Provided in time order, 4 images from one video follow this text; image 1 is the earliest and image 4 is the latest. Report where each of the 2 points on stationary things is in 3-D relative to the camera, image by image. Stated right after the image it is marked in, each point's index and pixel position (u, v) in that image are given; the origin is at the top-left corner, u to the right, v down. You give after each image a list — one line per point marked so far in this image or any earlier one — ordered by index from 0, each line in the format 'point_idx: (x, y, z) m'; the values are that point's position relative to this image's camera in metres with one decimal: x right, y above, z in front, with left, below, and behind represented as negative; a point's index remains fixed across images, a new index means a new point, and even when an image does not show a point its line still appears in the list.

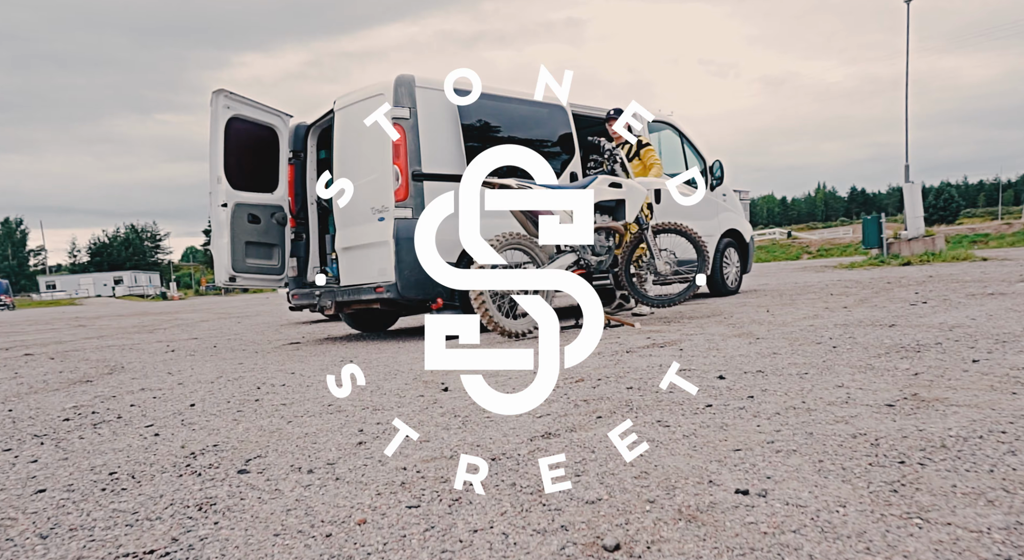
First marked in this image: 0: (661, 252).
0: (+1.4, +0.3, +6.8) m
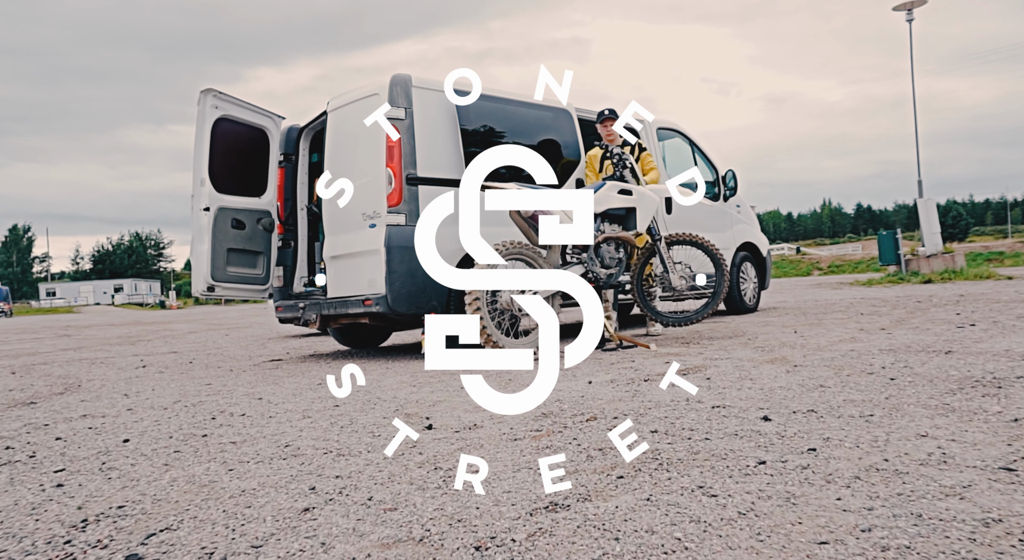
0: (+1.5, +0.1, +6.2) m
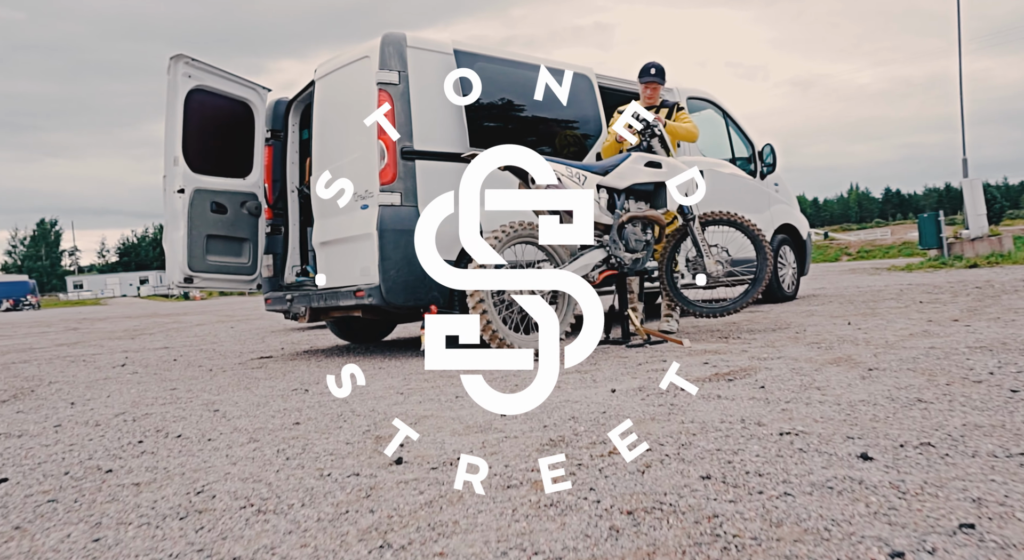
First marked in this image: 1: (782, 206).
0: (+1.5, +0.2, +5.4) m
1: (+2.9, +0.8, +7.7) m
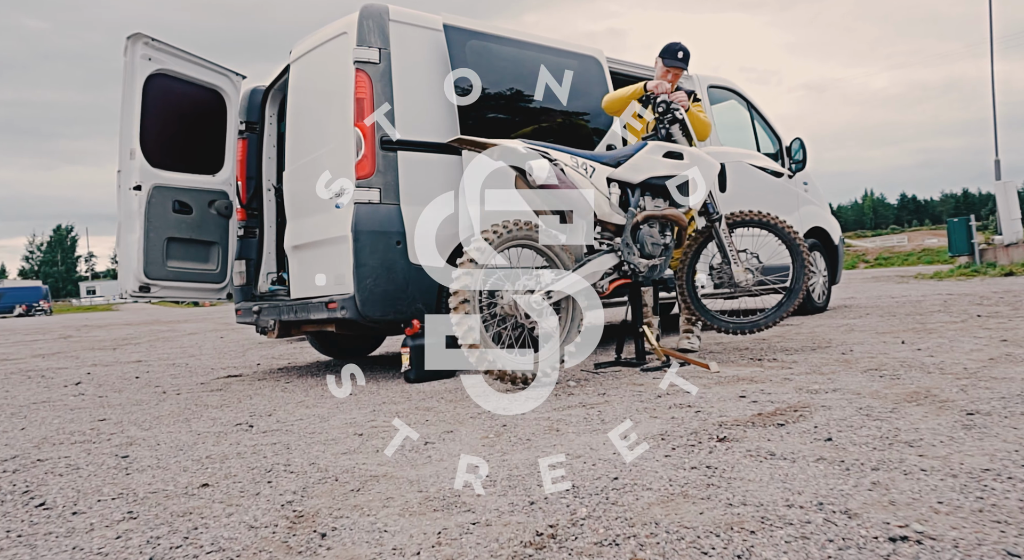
0: (+1.5, +0.2, +4.7) m
1: (+3.0, +0.7, +6.9) m
